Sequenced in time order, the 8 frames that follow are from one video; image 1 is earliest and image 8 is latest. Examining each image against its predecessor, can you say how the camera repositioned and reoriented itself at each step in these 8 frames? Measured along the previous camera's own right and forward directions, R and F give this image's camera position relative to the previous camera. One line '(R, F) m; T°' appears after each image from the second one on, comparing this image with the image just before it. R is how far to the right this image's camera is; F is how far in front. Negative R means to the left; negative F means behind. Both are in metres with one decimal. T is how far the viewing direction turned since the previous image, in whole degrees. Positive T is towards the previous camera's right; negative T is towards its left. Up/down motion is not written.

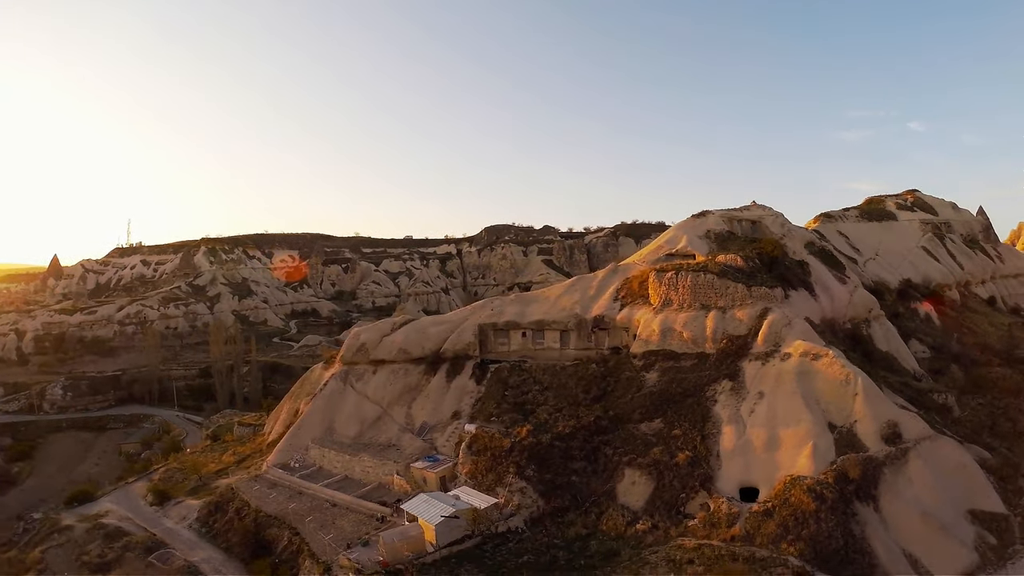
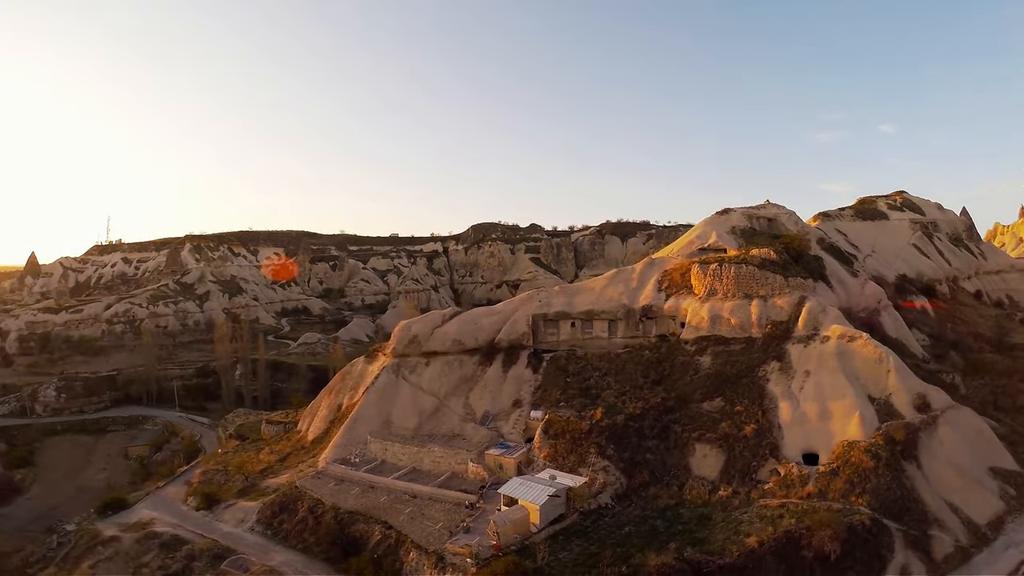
(-3.4, -0.9) m; +6°
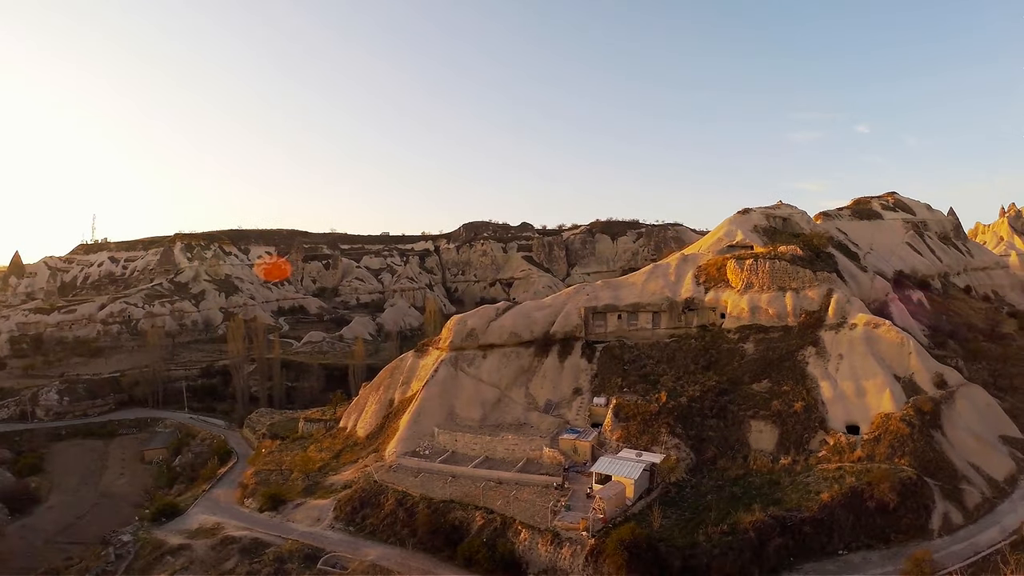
(-3.5, -1.0) m; +5°
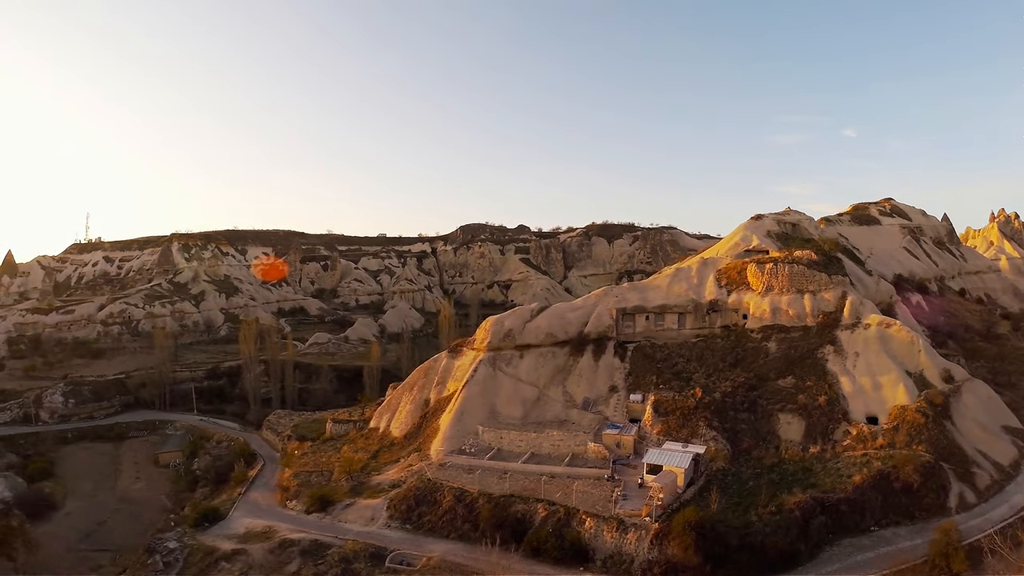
(-2.2, -0.6) m; +3°
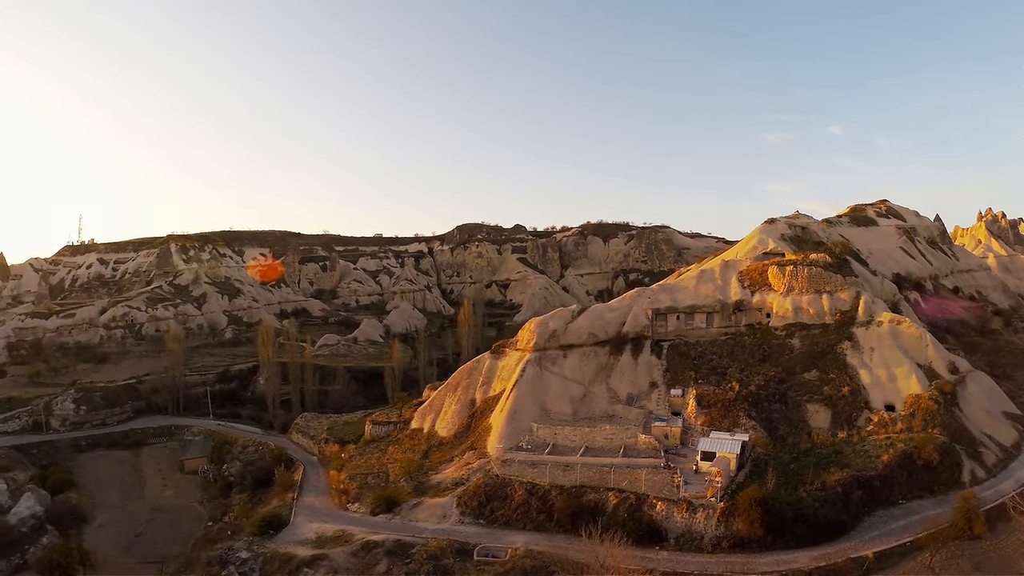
(-2.8, -0.7) m; +4°
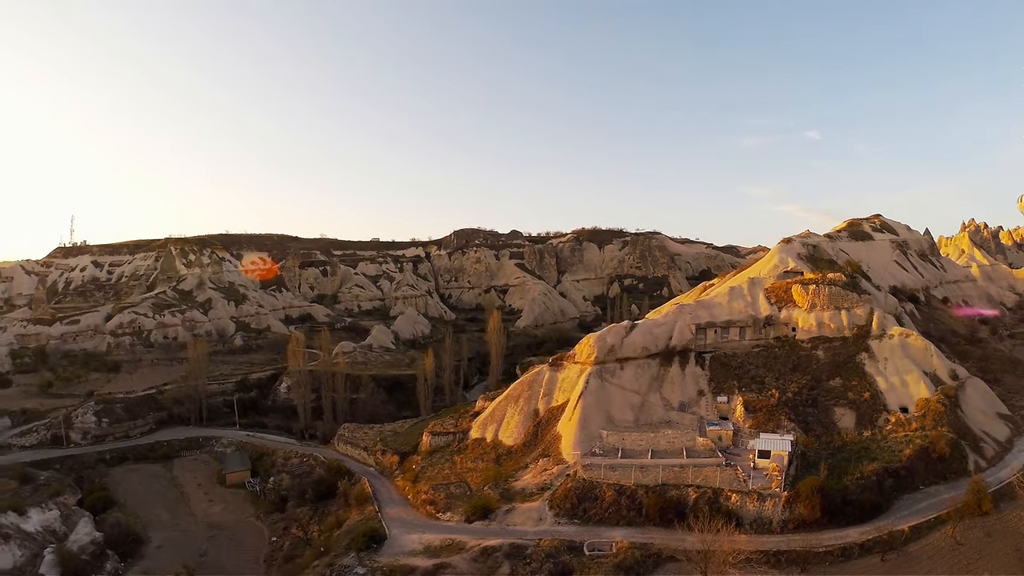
(-4.4, -0.8) m; +6°
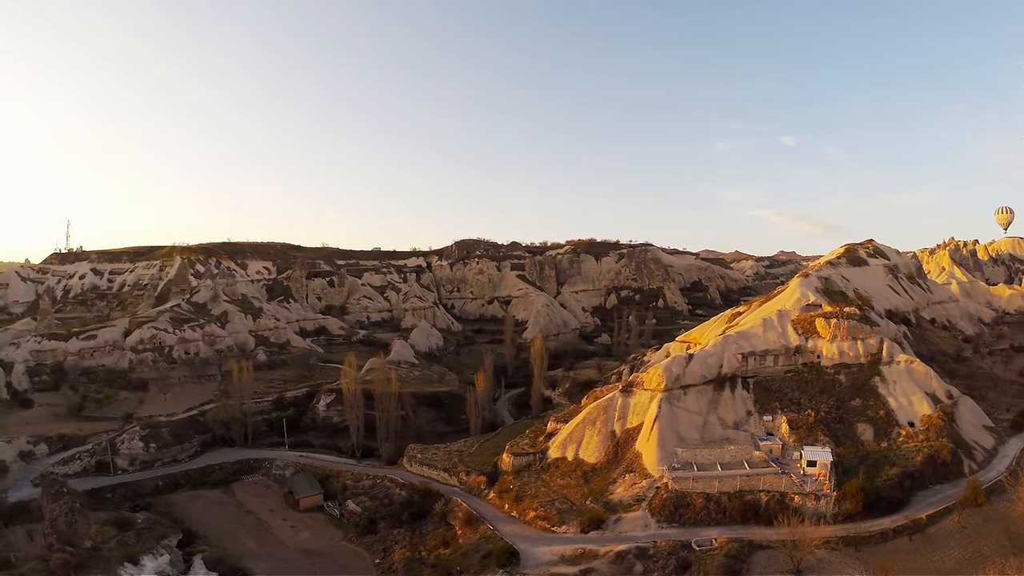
(-6.8, -0.9) m; +8°
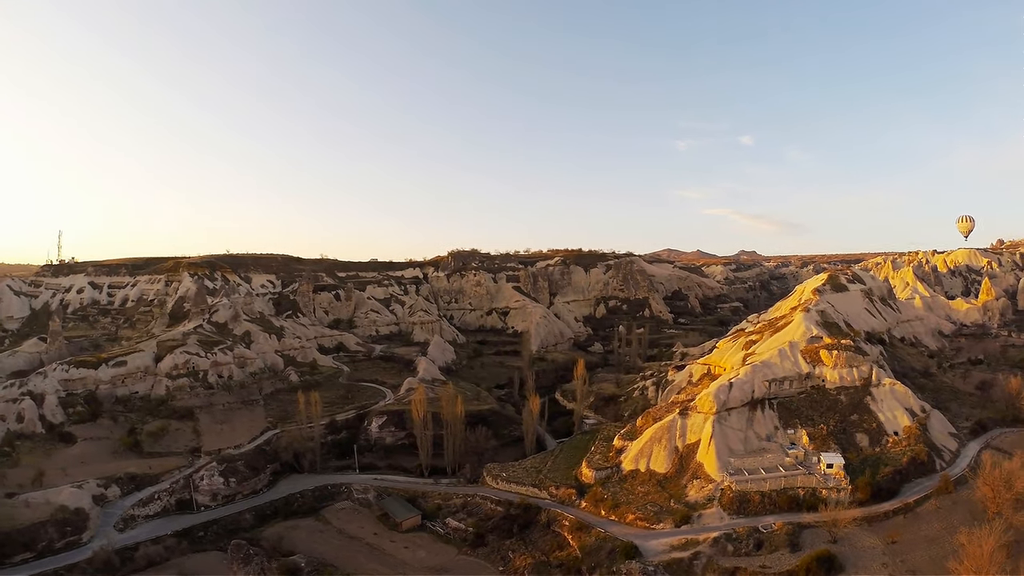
(-9.2, -0.4) m; +11°
